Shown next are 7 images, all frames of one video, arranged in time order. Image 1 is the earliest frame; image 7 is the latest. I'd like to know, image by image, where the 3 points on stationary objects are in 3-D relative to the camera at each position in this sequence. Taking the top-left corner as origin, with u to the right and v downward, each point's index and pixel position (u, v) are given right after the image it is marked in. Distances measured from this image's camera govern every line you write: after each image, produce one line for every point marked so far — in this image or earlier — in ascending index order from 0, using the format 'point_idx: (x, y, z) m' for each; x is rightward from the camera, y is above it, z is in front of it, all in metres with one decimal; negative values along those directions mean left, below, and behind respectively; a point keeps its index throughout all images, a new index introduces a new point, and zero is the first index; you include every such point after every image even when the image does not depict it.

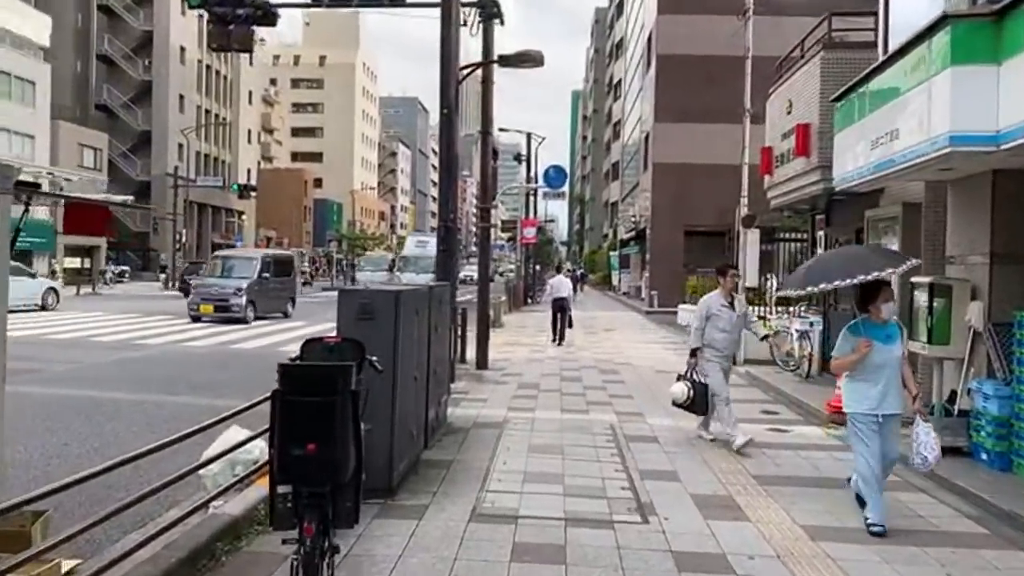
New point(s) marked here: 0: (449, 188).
0: (-1.1, +1.8, +13.4) m
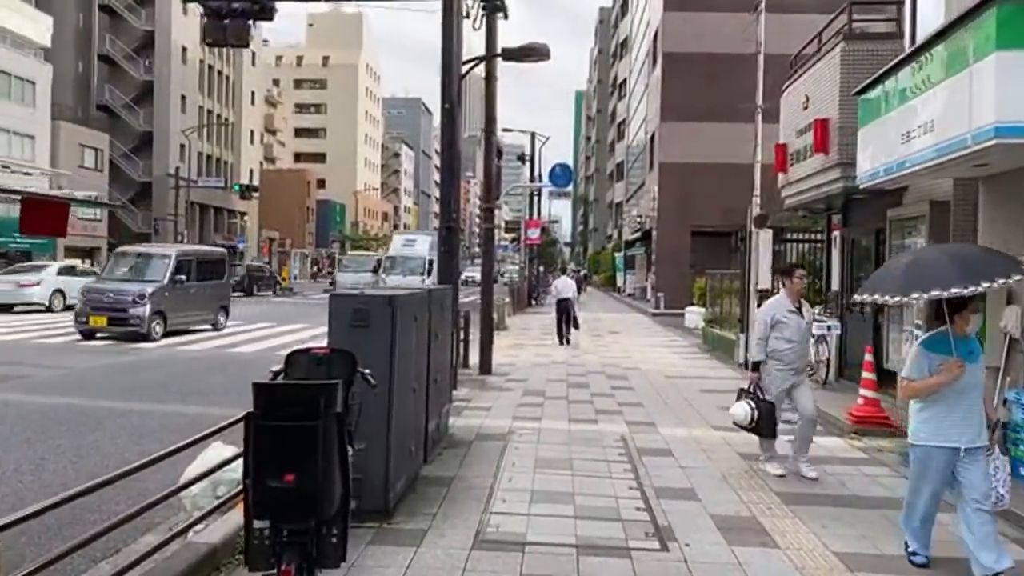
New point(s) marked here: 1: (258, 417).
0: (-1.0, +1.7, +12.8) m
1: (-1.3, -0.7, +3.9) m
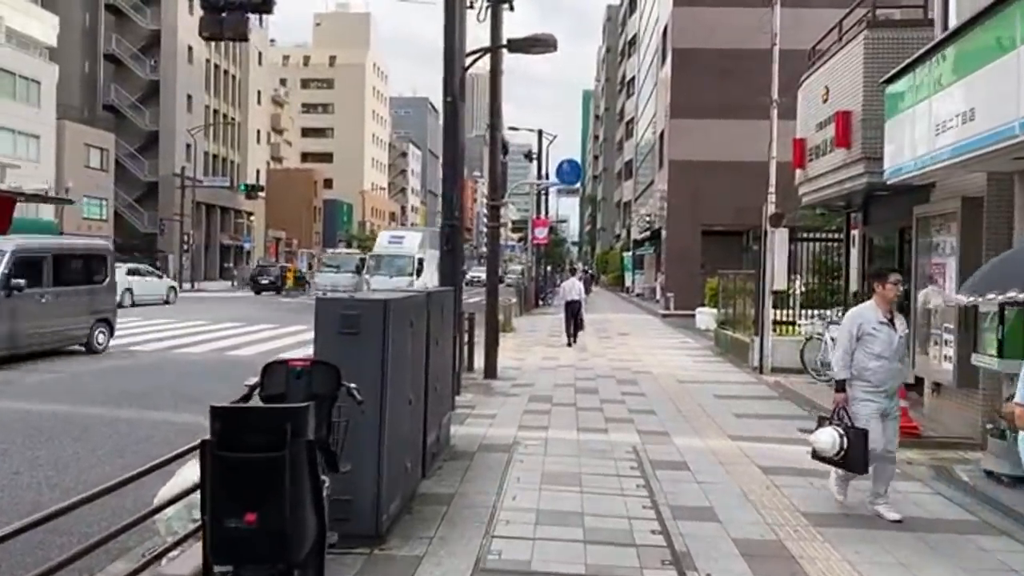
0: (-0.9, +1.7, +12.3) m
1: (-1.3, -0.7, +3.4) m
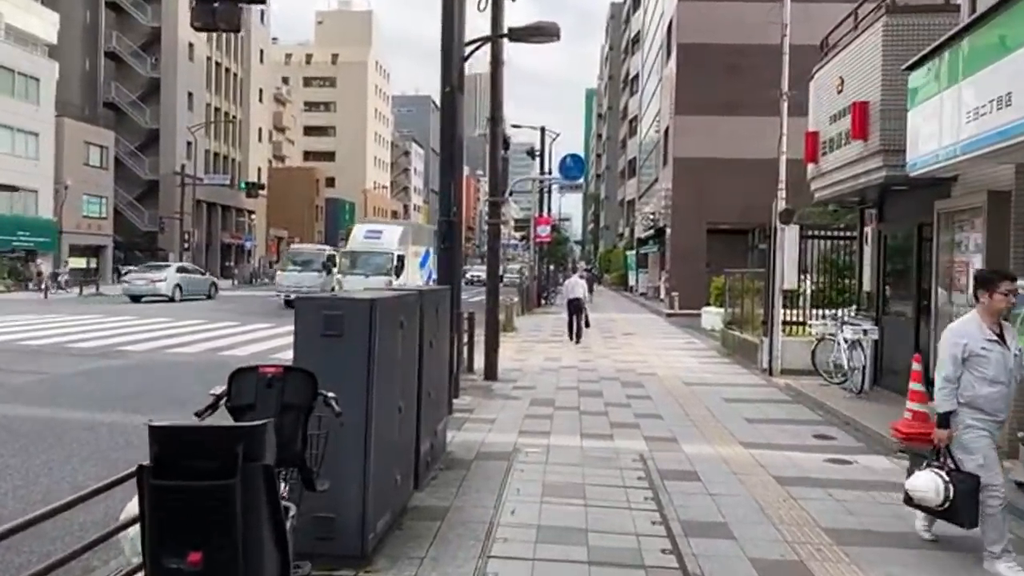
0: (-0.9, +1.7, +11.7) m
1: (-1.3, -0.7, +2.9) m
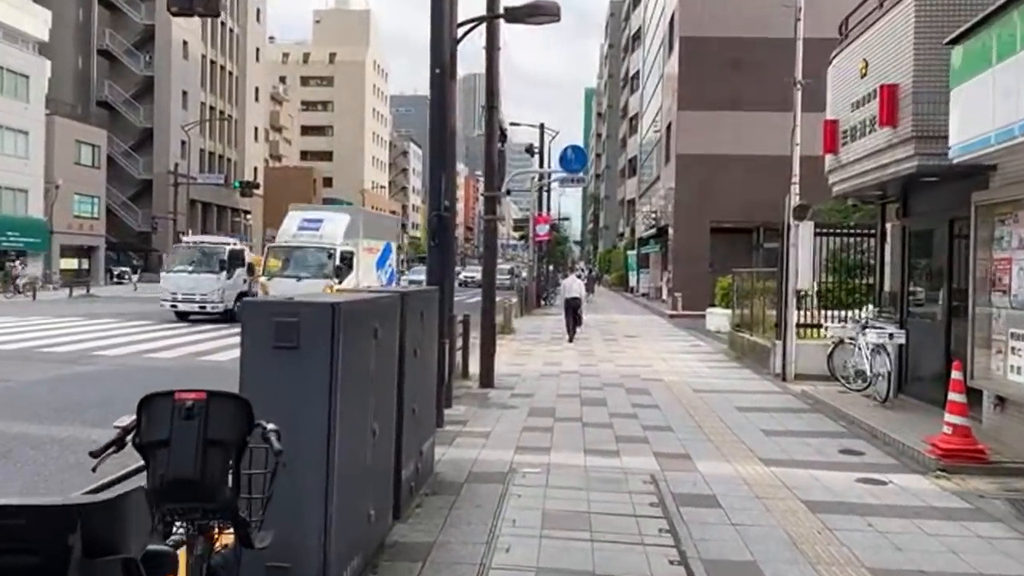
0: (-1.0, +1.7, +10.8) m
1: (-1.4, -0.7, +1.9) m
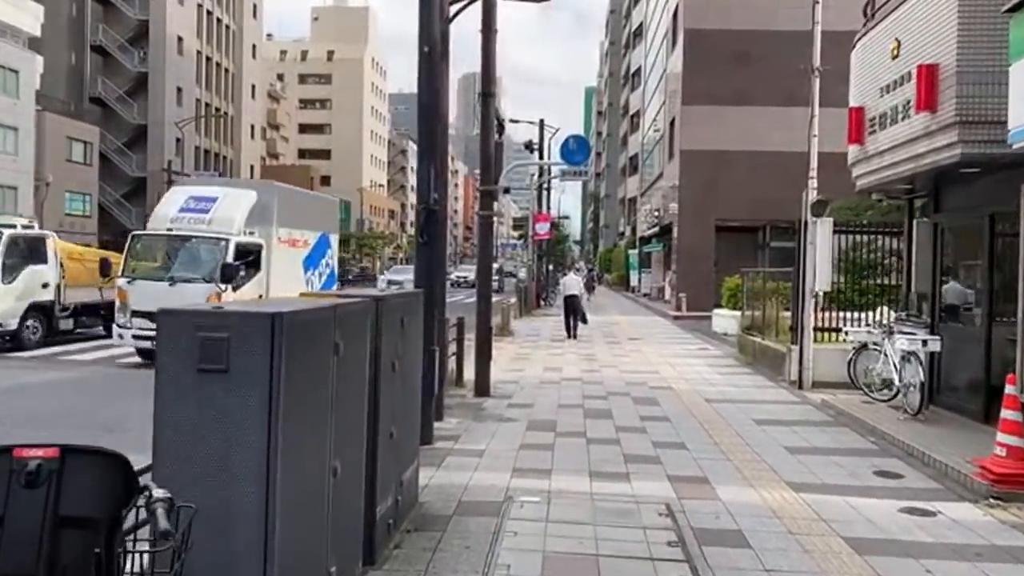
0: (-1.0, +1.7, +9.7) m
1: (-1.4, -0.7, +0.9) m
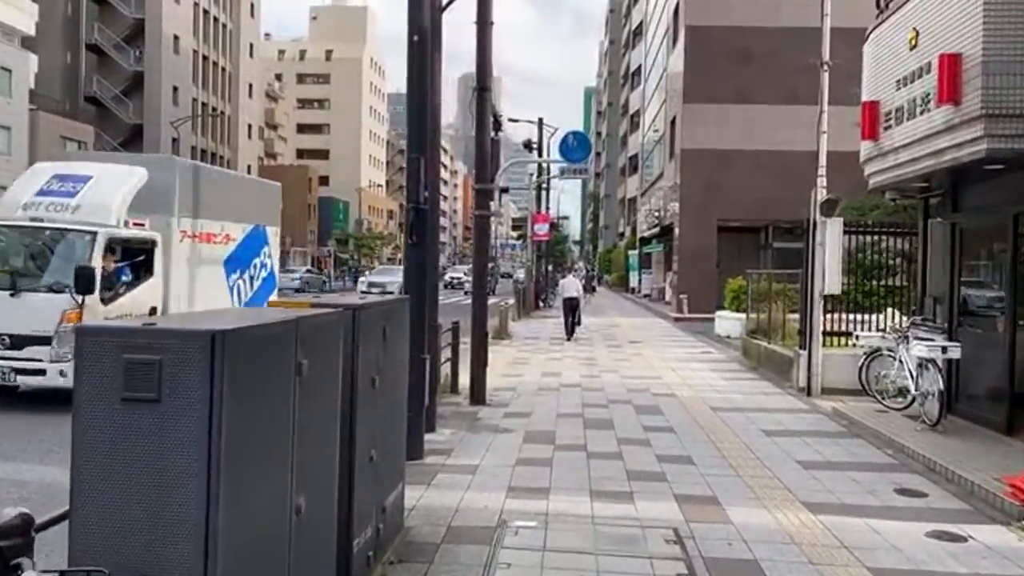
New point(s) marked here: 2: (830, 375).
0: (-1.1, +1.6, +9.2) m
1: (-1.5, -0.8, +0.3) m
2: (+5.9, -1.6, +14.1) m
